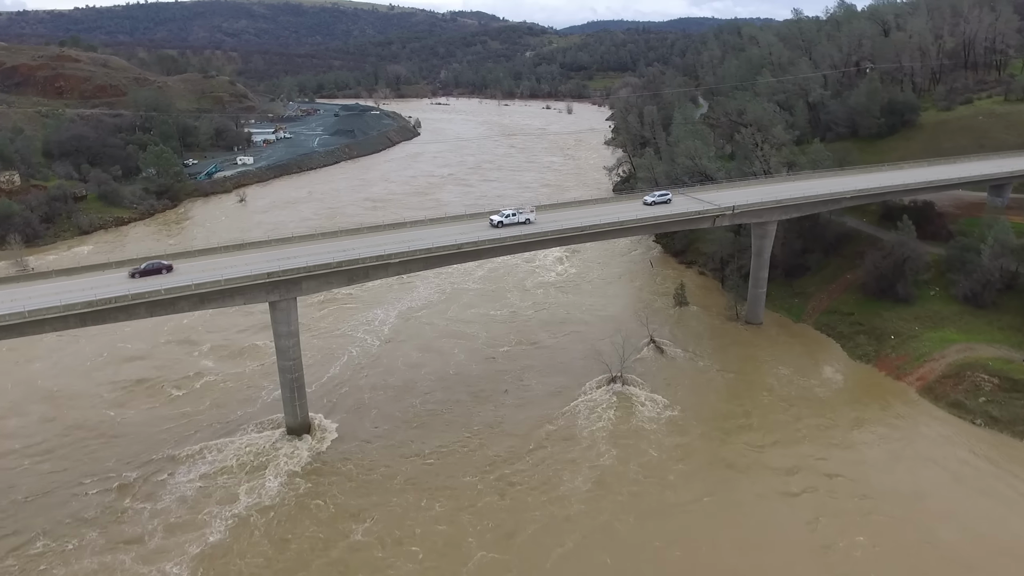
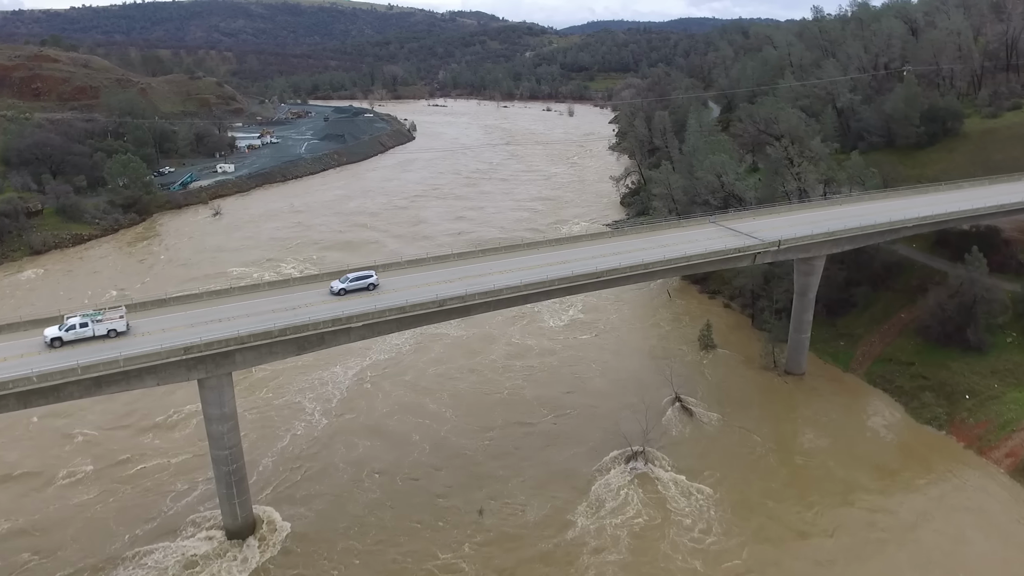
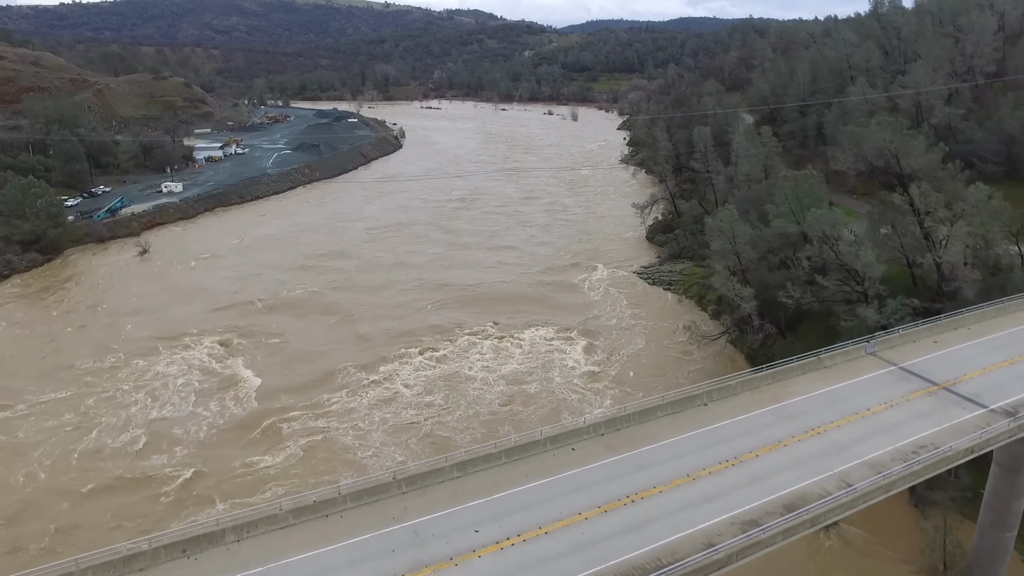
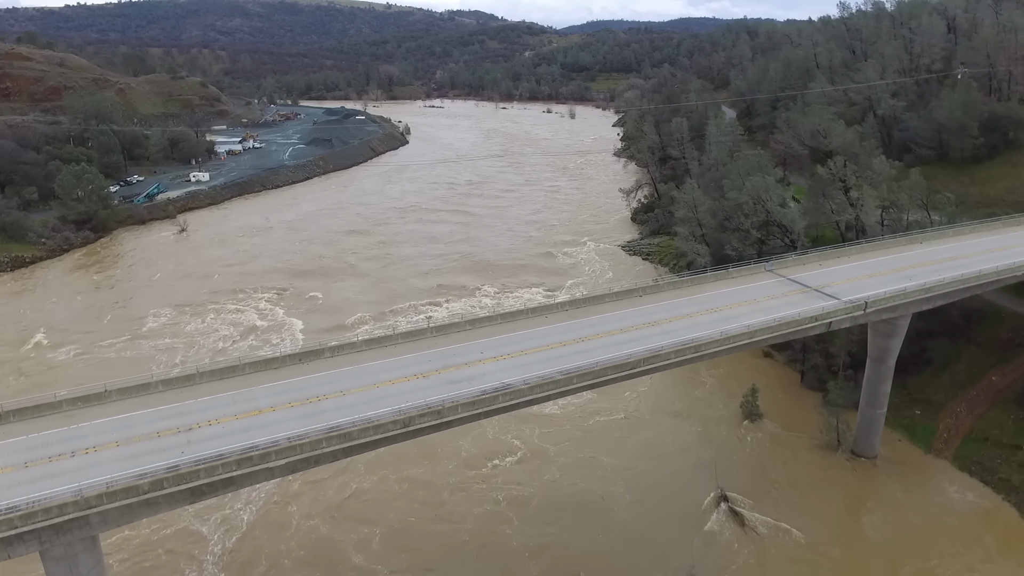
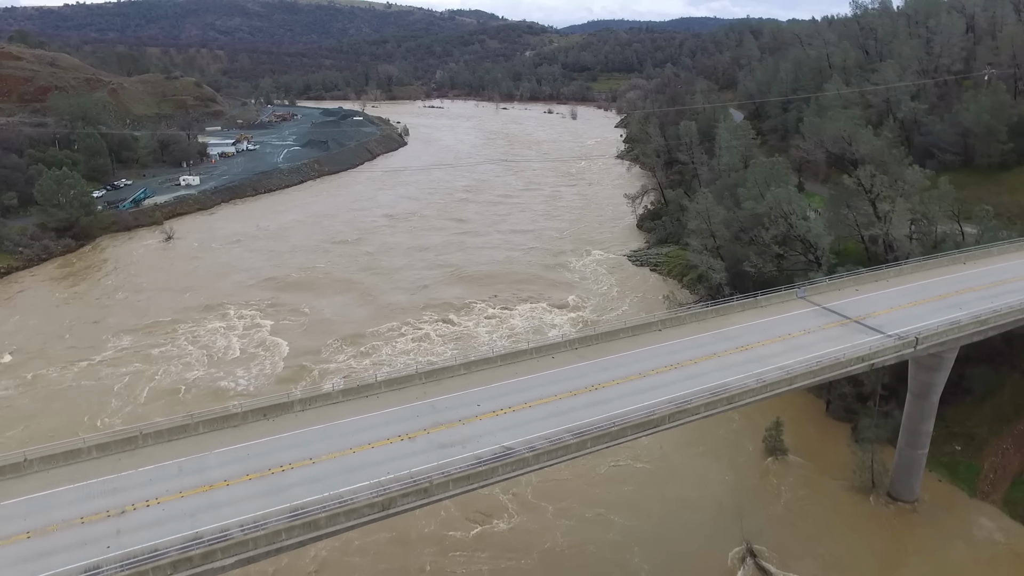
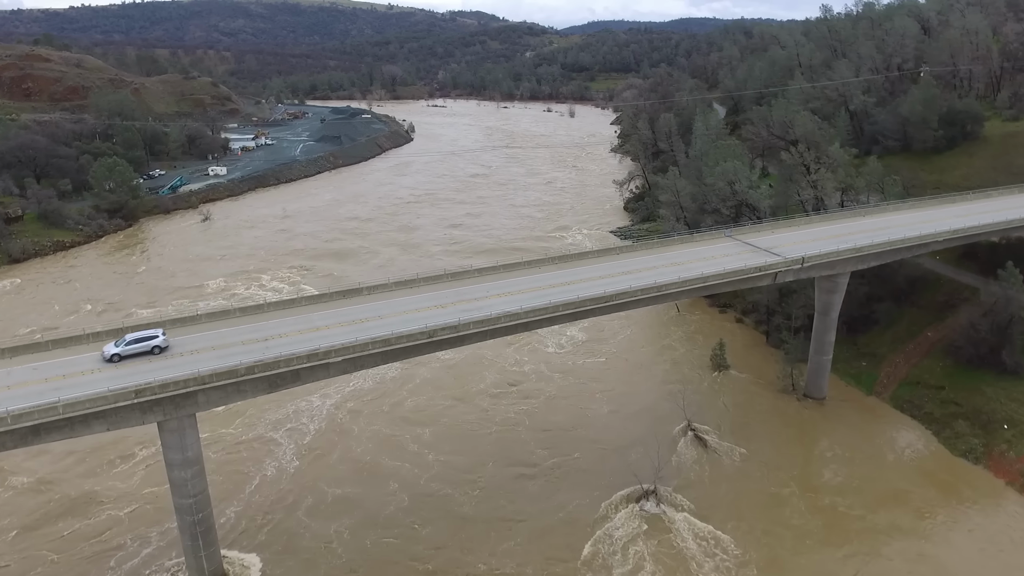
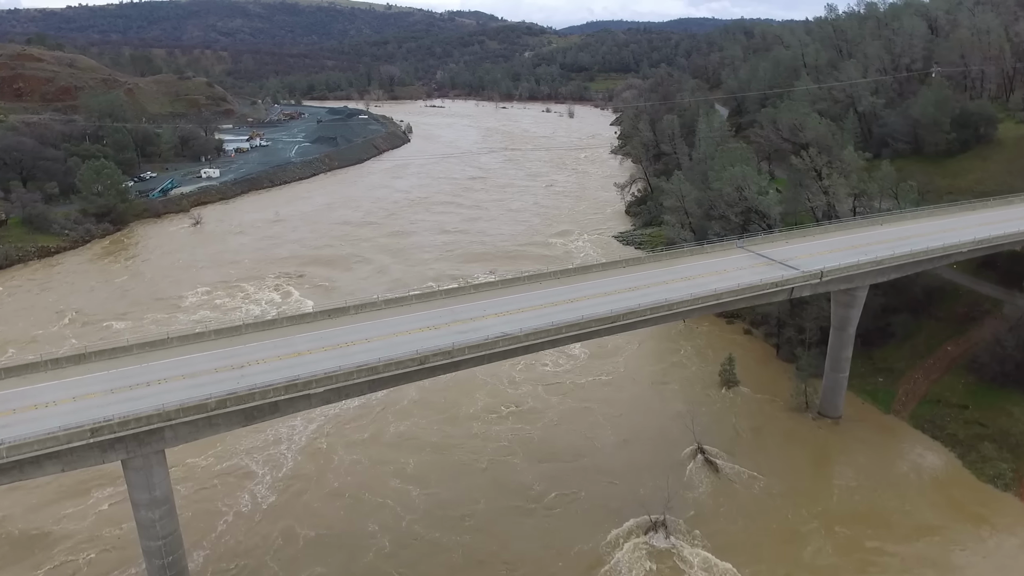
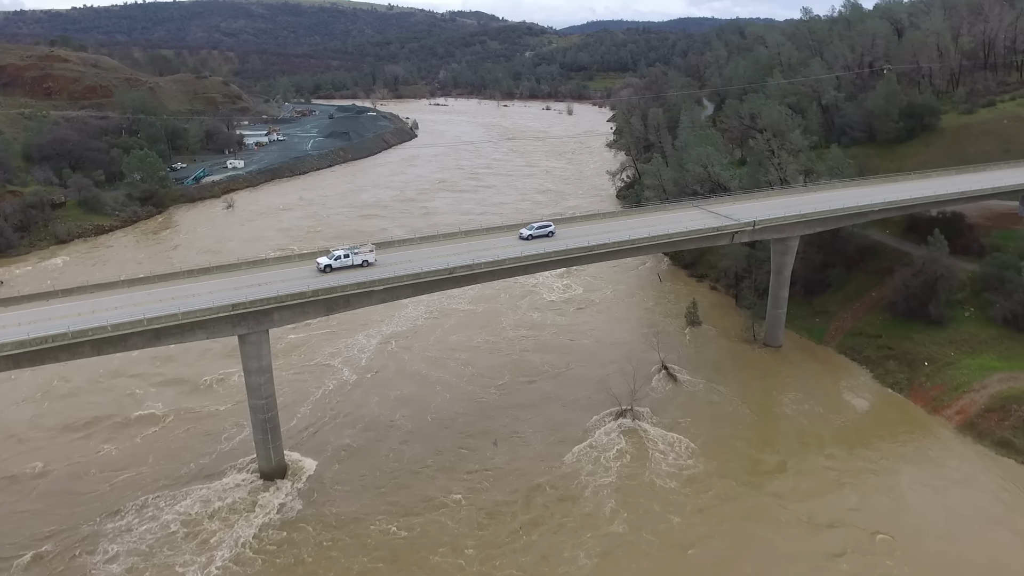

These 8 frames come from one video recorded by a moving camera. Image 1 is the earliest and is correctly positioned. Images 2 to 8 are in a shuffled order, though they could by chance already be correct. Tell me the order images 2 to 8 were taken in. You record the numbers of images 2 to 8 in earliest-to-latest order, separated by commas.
8, 2, 6, 7, 4, 5, 3
